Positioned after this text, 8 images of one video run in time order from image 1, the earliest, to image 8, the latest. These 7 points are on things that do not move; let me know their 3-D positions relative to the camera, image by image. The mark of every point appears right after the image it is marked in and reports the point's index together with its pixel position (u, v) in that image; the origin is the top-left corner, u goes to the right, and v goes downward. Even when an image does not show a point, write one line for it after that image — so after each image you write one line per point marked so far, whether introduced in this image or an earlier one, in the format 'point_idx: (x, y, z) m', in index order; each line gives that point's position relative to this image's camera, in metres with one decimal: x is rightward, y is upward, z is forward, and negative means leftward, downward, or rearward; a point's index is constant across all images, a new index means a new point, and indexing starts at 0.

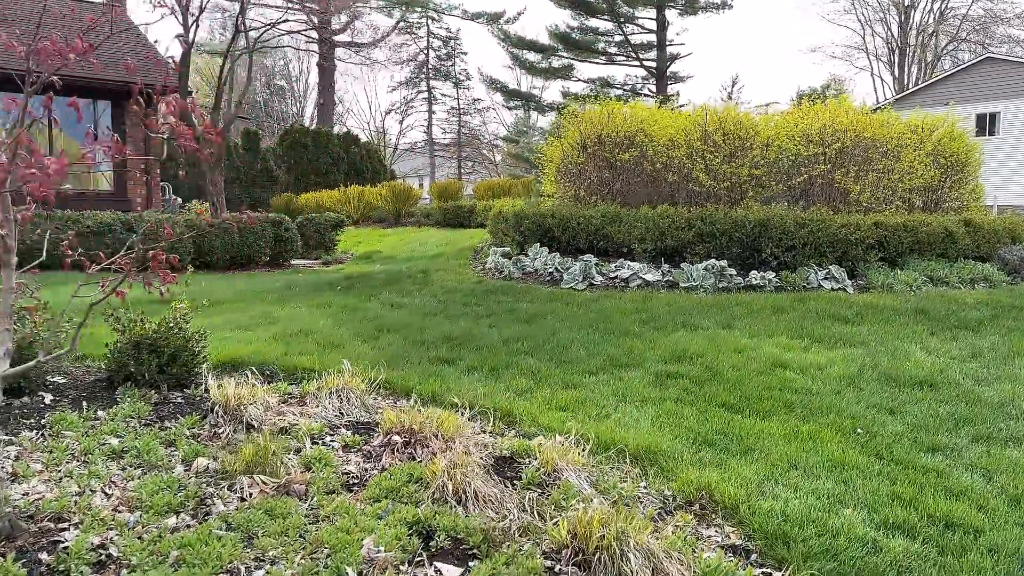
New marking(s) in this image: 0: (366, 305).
0: (-1.3, -0.1, +6.9) m
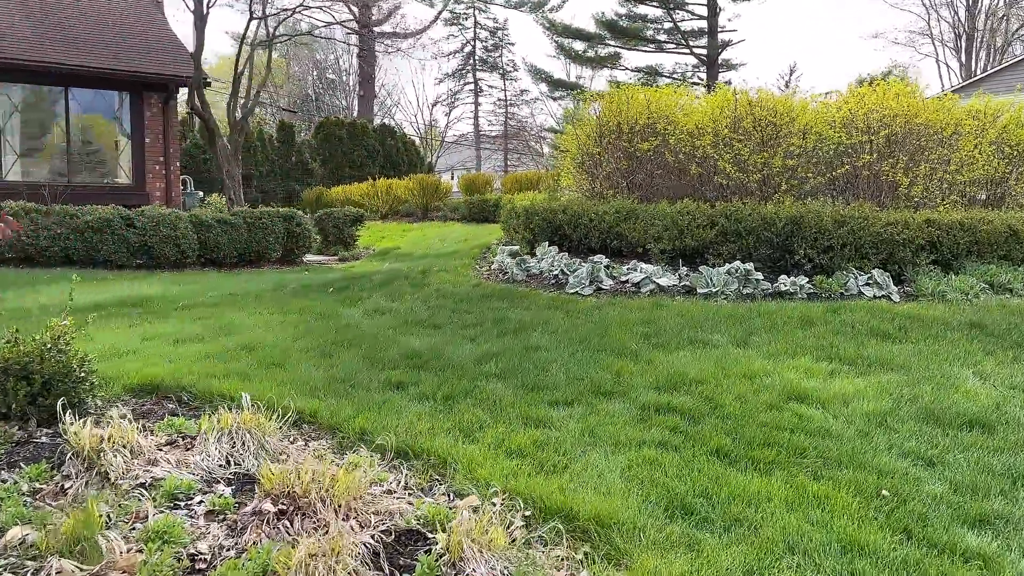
0: (-1.3, -0.2, +6.3) m
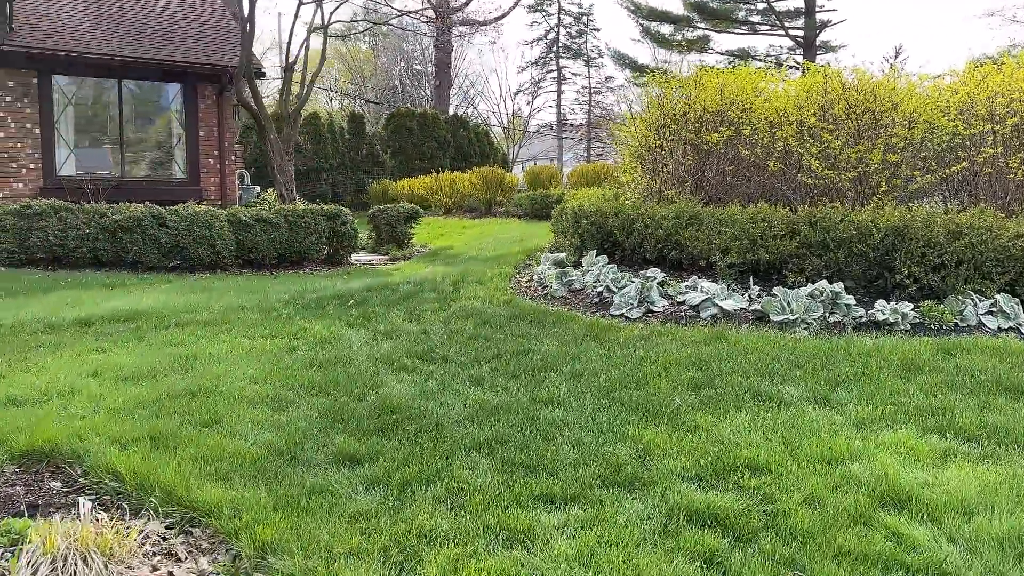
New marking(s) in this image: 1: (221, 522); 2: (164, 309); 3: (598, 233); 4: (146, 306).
0: (-1.1, -0.3, +5.4) m
1: (-0.9, -0.7, +2.5) m
2: (-2.8, -0.2, +6.5) m
3: (+0.7, +0.5, +6.9) m
4: (-3.0, -0.1, +6.6) m
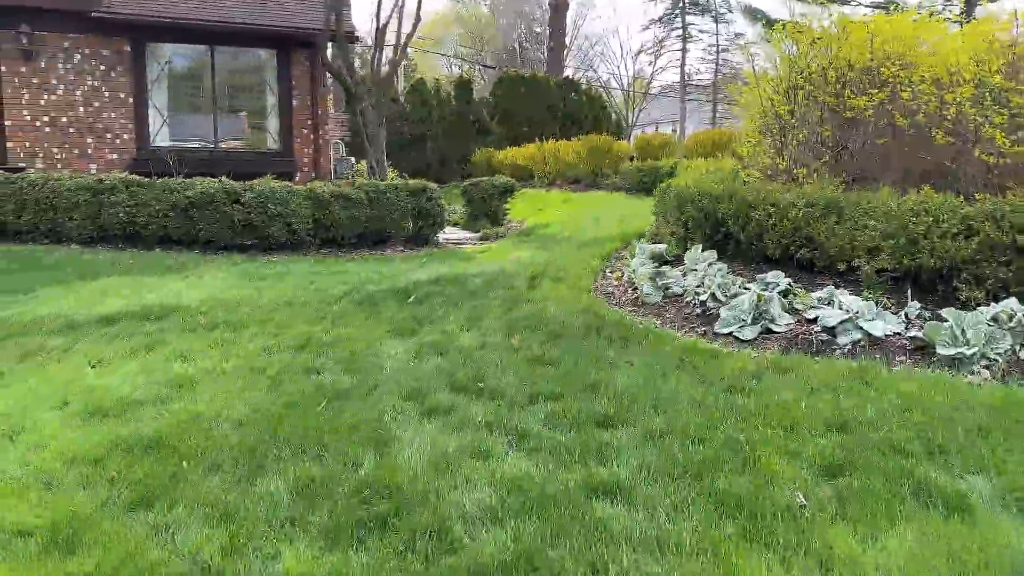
0: (-0.7, -0.3, +4.5) m
1: (-0.9, -0.9, +1.6) m
2: (-2.2, -0.1, +5.8) m
3: (+1.4, +0.5, +5.6) m
4: (-2.4, -0.1, +5.9) m
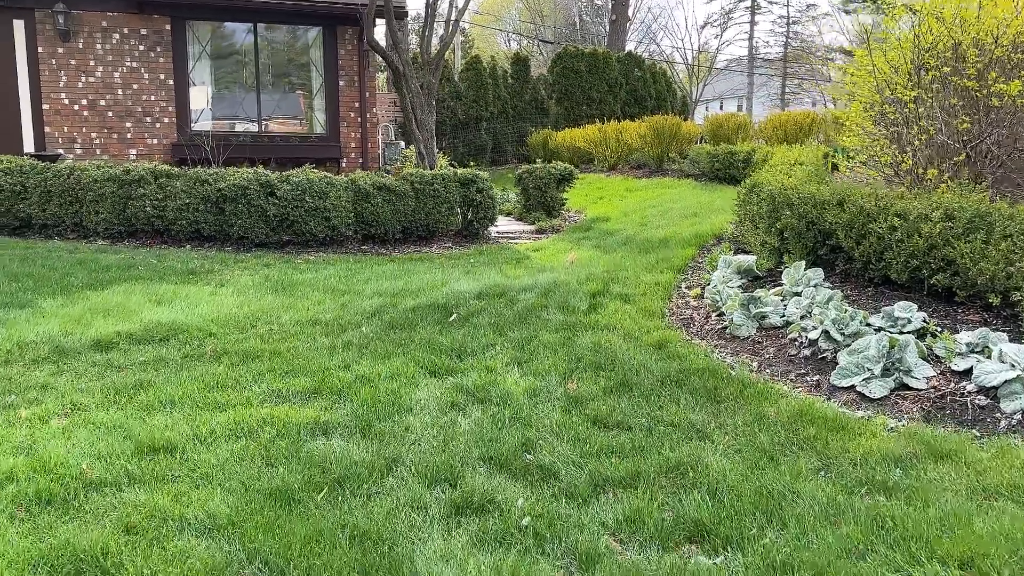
0: (-0.4, -0.5, +3.7) m
1: (-0.9, -1.1, +0.9) m
2: (-1.9, -0.2, +5.1) m
3: (+1.7, +0.3, +4.6) m
4: (-2.0, -0.2, +5.2) m
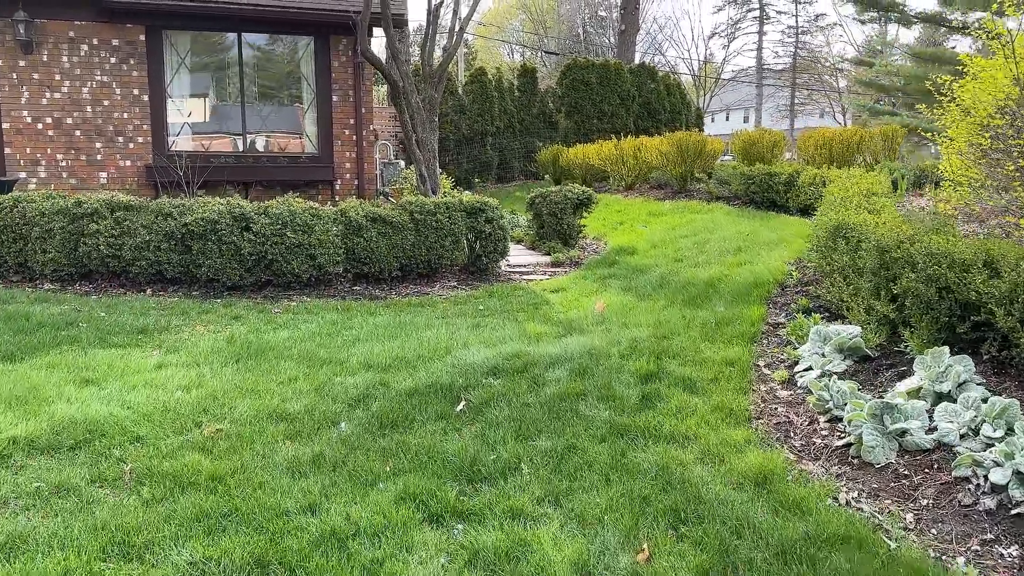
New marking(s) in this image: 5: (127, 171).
0: (-0.3, -0.8, +2.5) m
1: (-0.8, -1.5, -0.3) m
2: (-1.7, -0.6, +3.9) m
3: (+1.8, -0.1, +3.4) m
4: (-1.9, -0.6, +4.0) m
5: (-4.9, +1.5, +10.3) m
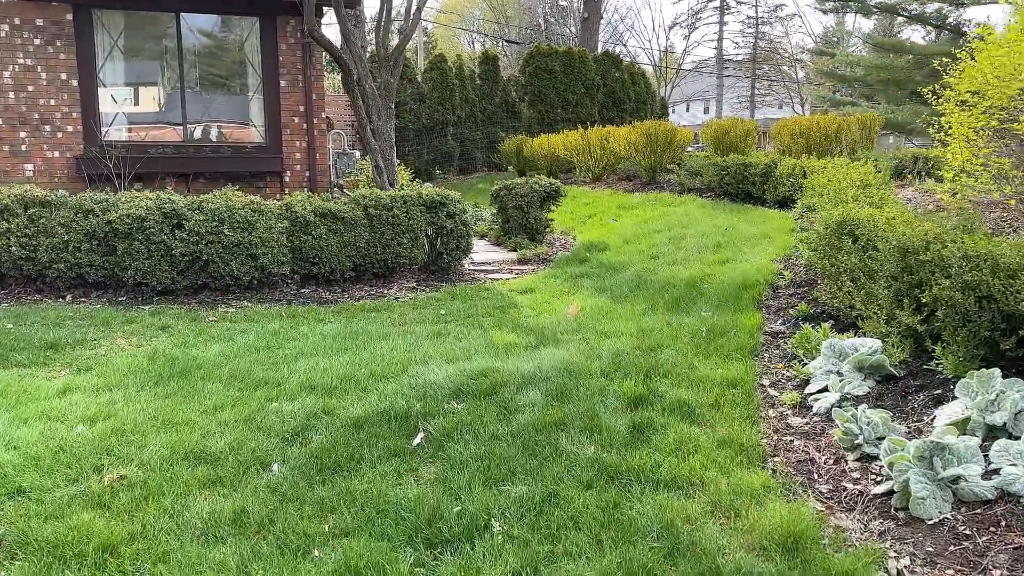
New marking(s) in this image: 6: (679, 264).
0: (-0.3, -0.9, +1.9) m
1: (-0.7, -1.5, -0.9) m
2: (-1.9, -0.6, +3.2) m
3: (+1.7, -0.1, +2.9) m
4: (-2.0, -0.6, +3.3) m
5: (-5.4, +1.5, +9.4) m
6: (+1.4, +0.2, +6.5) m
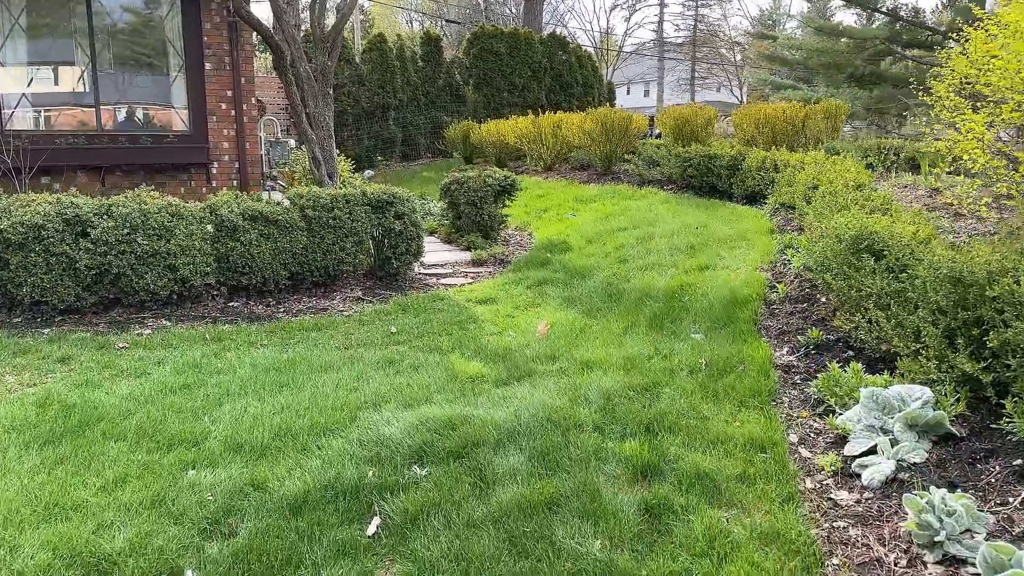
0: (-0.3, -1.1, +1.2) m
1: (-0.4, -1.8, -1.6) m
2: (-1.9, -0.8, +2.5) m
3: (+1.7, -0.2, +2.4) m
4: (-2.1, -0.8, +2.6) m
5: (-5.9, +1.4, +8.3) m
6: (+1.0, +0.2, +6.0) m
